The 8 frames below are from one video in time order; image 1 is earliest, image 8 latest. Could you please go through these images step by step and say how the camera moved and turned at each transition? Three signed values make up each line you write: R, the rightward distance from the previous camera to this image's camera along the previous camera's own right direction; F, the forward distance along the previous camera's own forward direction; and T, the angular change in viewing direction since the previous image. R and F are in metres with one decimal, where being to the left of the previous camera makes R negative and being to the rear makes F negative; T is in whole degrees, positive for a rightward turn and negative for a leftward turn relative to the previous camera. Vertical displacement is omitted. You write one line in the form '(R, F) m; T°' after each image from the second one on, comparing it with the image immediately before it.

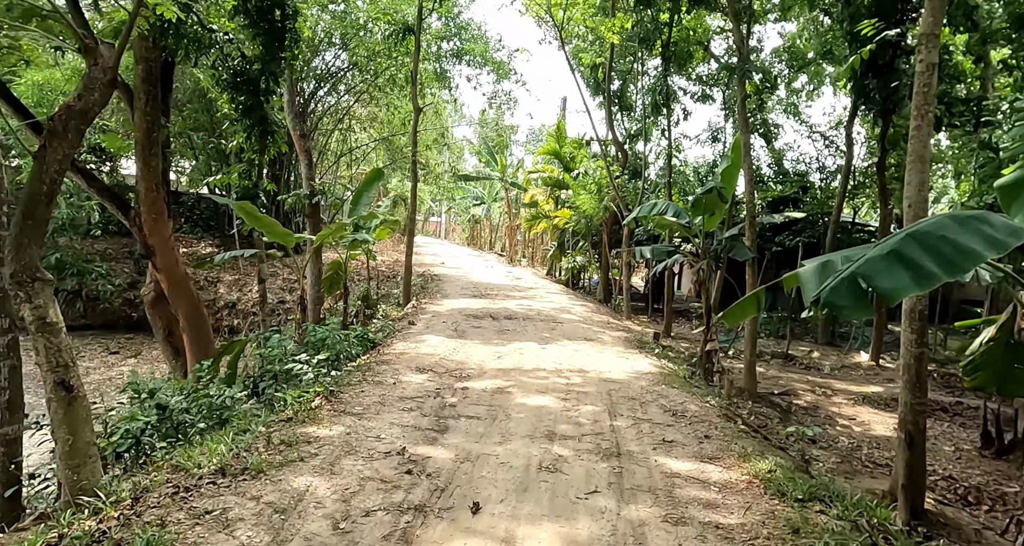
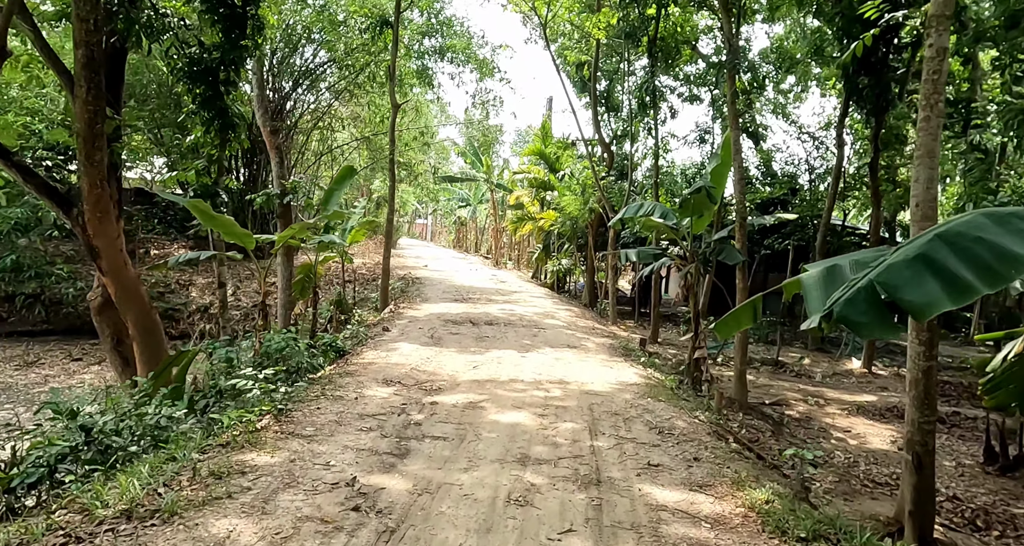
(+0.1, +0.4) m; +1°
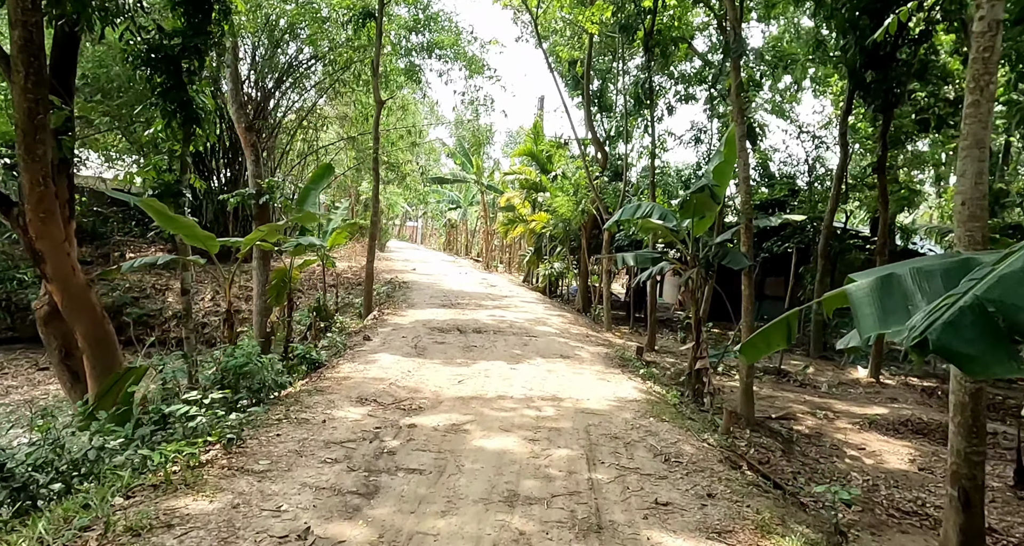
(0.0, +0.5) m; +1°
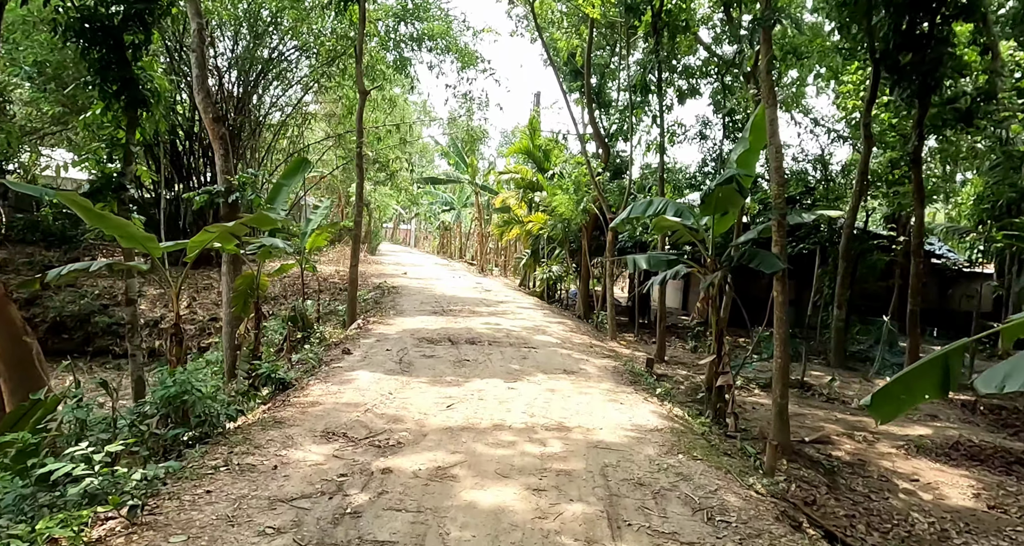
(0.0, +0.9) m; 0°
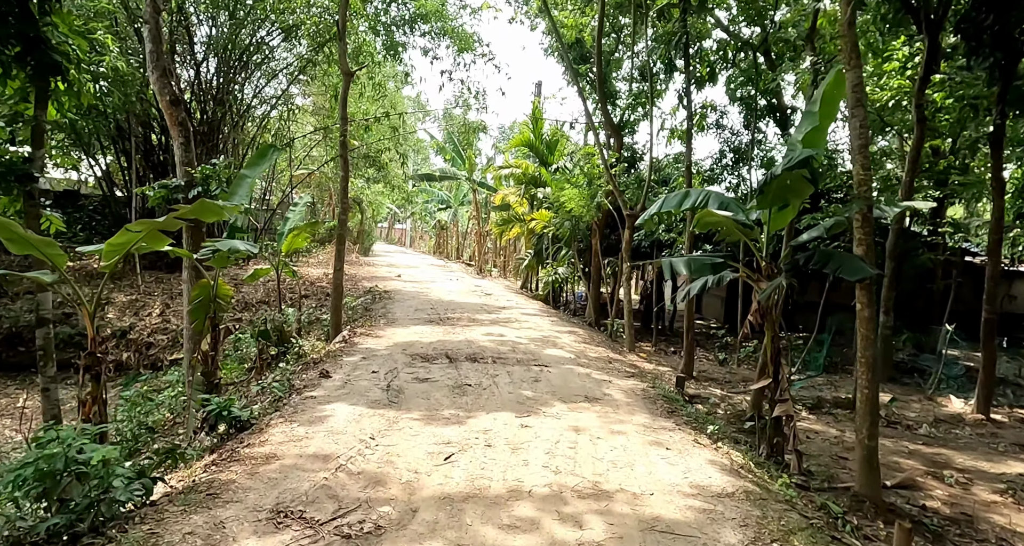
(-0.1, +1.2) m; 0°
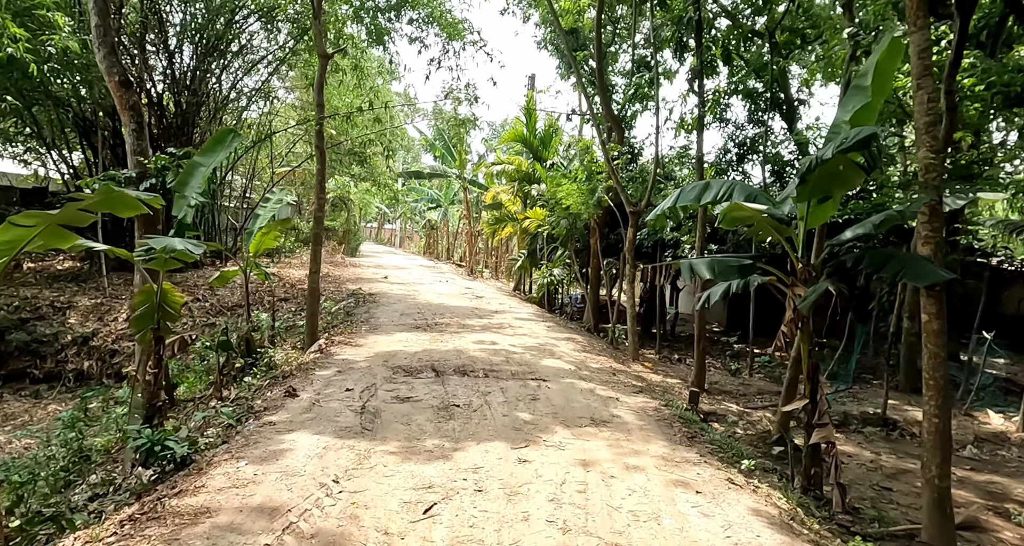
(0.0, +0.8) m; +1°
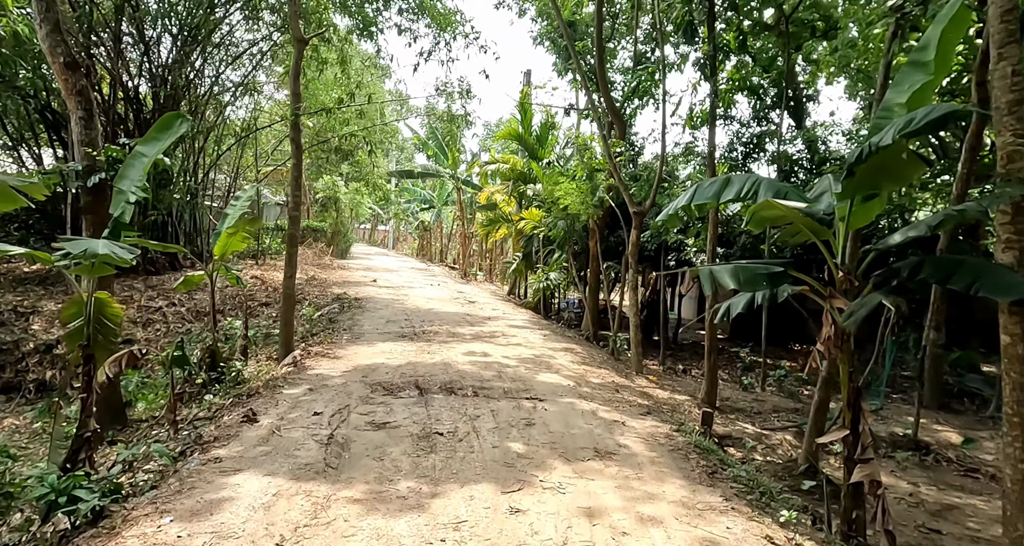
(0.0, +0.7) m; 0°
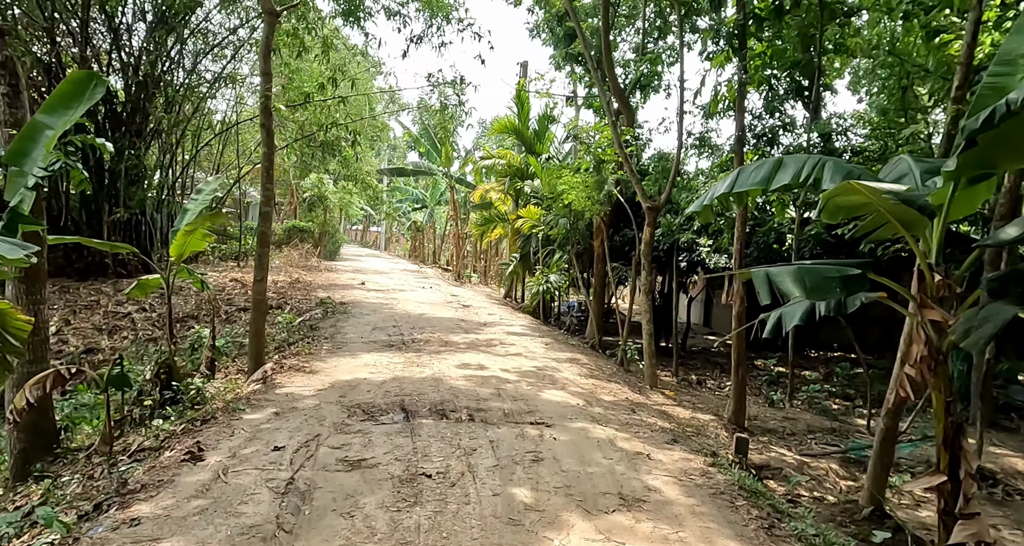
(-0.1, +0.9) m; +1°
